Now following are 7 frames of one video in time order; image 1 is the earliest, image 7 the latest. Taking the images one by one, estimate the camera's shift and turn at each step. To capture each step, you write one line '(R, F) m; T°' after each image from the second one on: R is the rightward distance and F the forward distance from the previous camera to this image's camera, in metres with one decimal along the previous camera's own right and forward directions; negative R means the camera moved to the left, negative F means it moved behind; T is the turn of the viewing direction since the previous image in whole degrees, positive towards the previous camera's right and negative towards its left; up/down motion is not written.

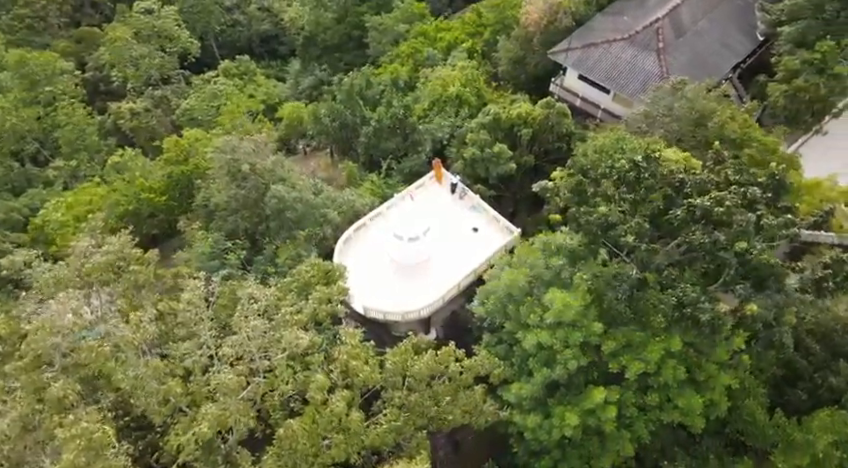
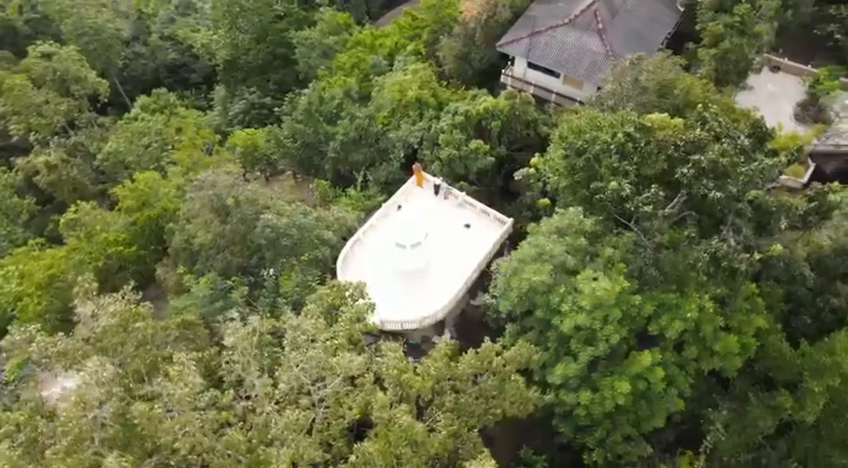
(-3.3, 0.0) m; +9°
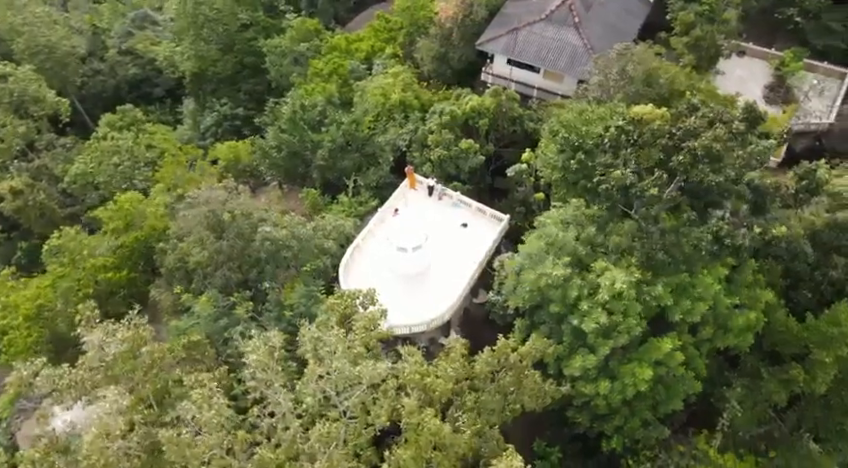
(-1.4, 0.0) m; +4°
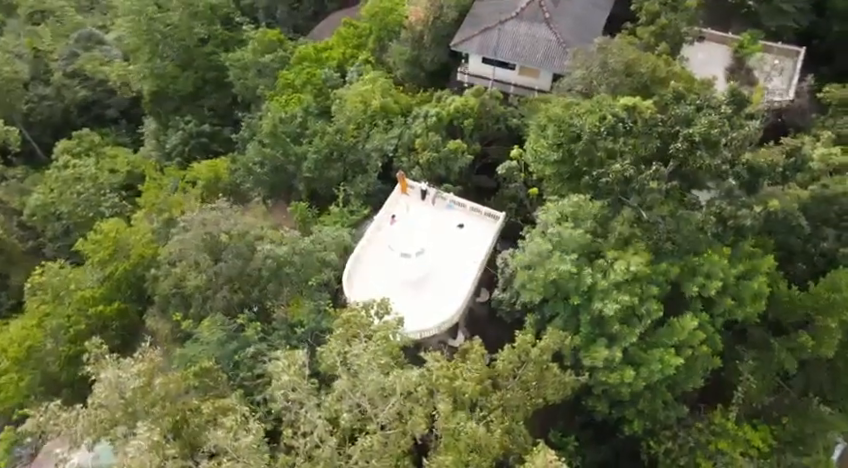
(-1.9, 0.0) m; +5°
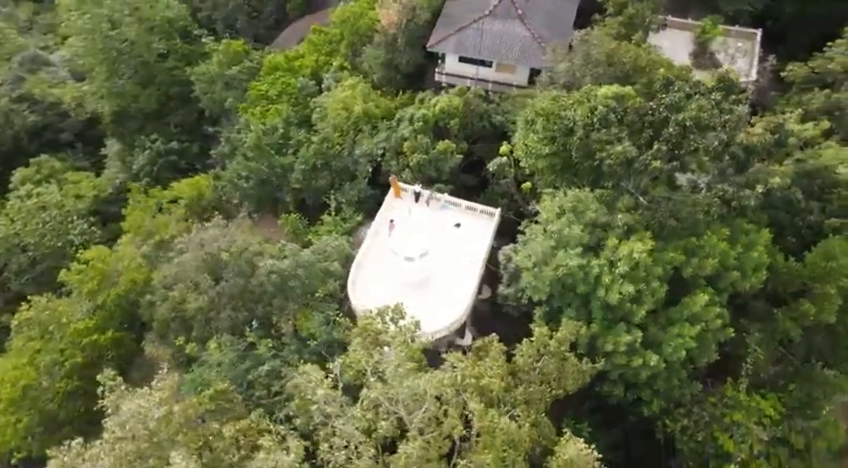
(-1.8, +0.1) m; +5°
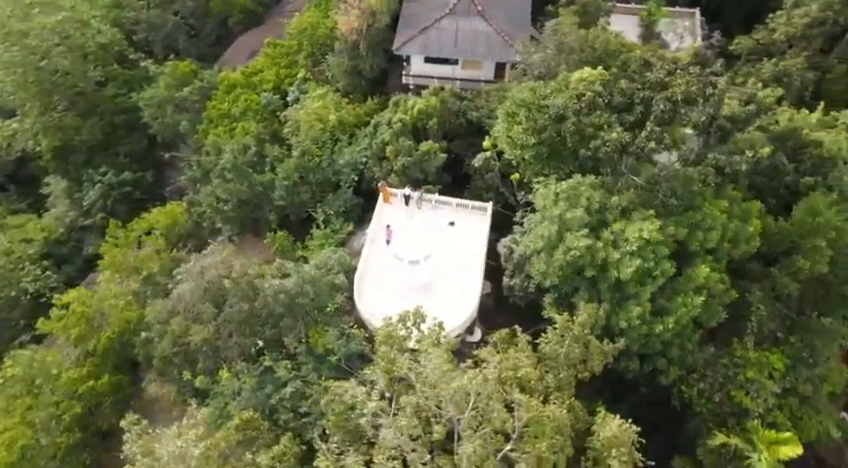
(-2.6, +0.3) m; +7°
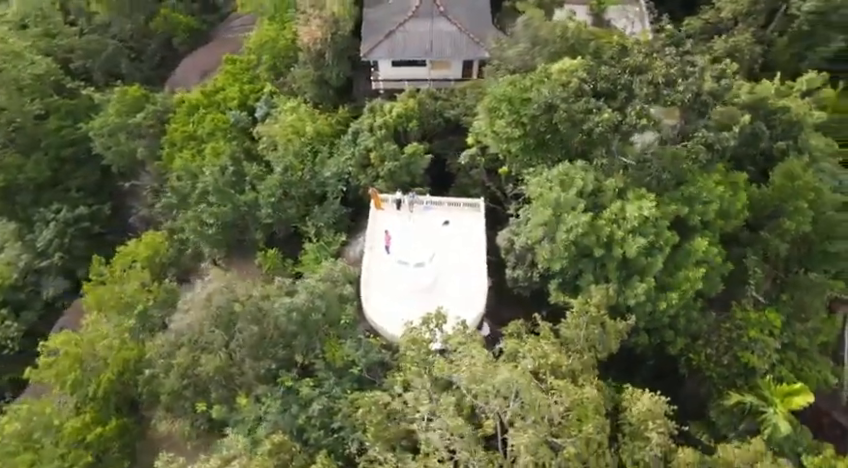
(-2.6, +0.2) m; +7°
